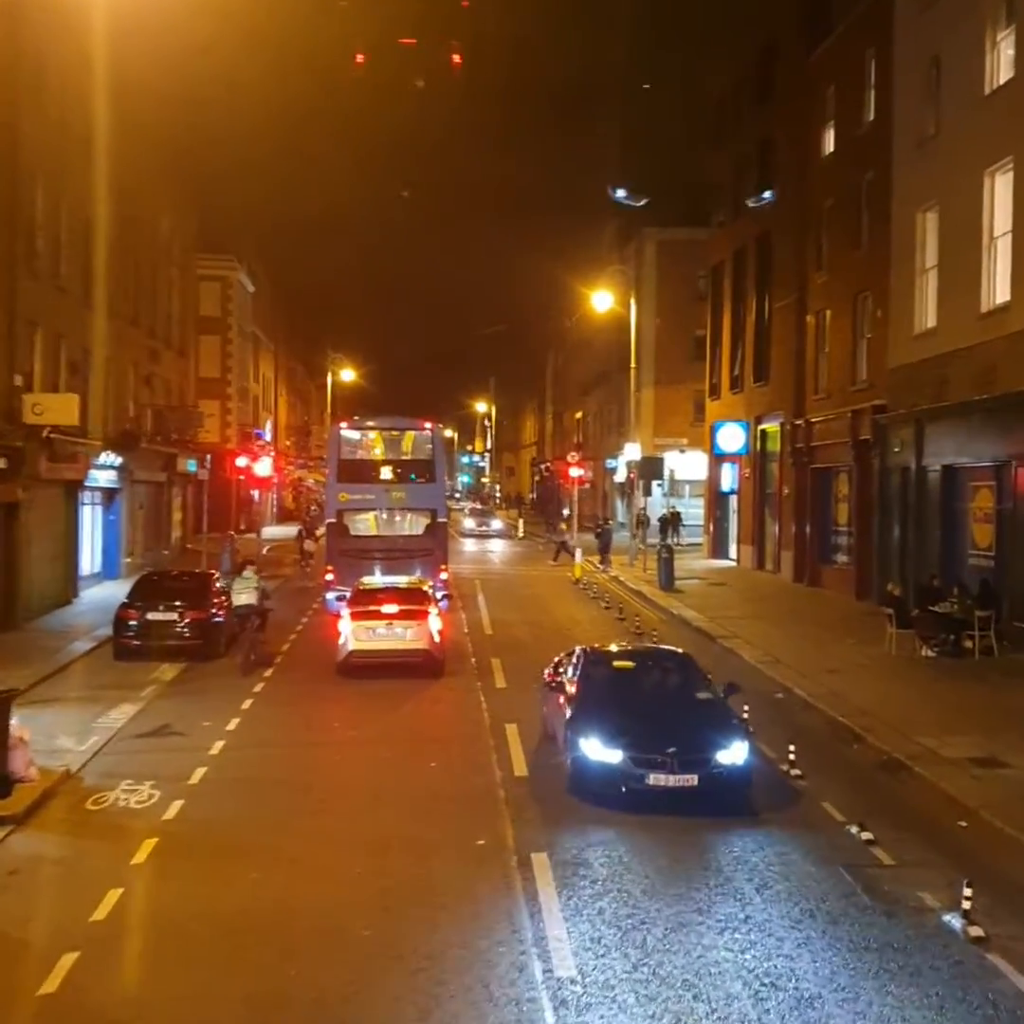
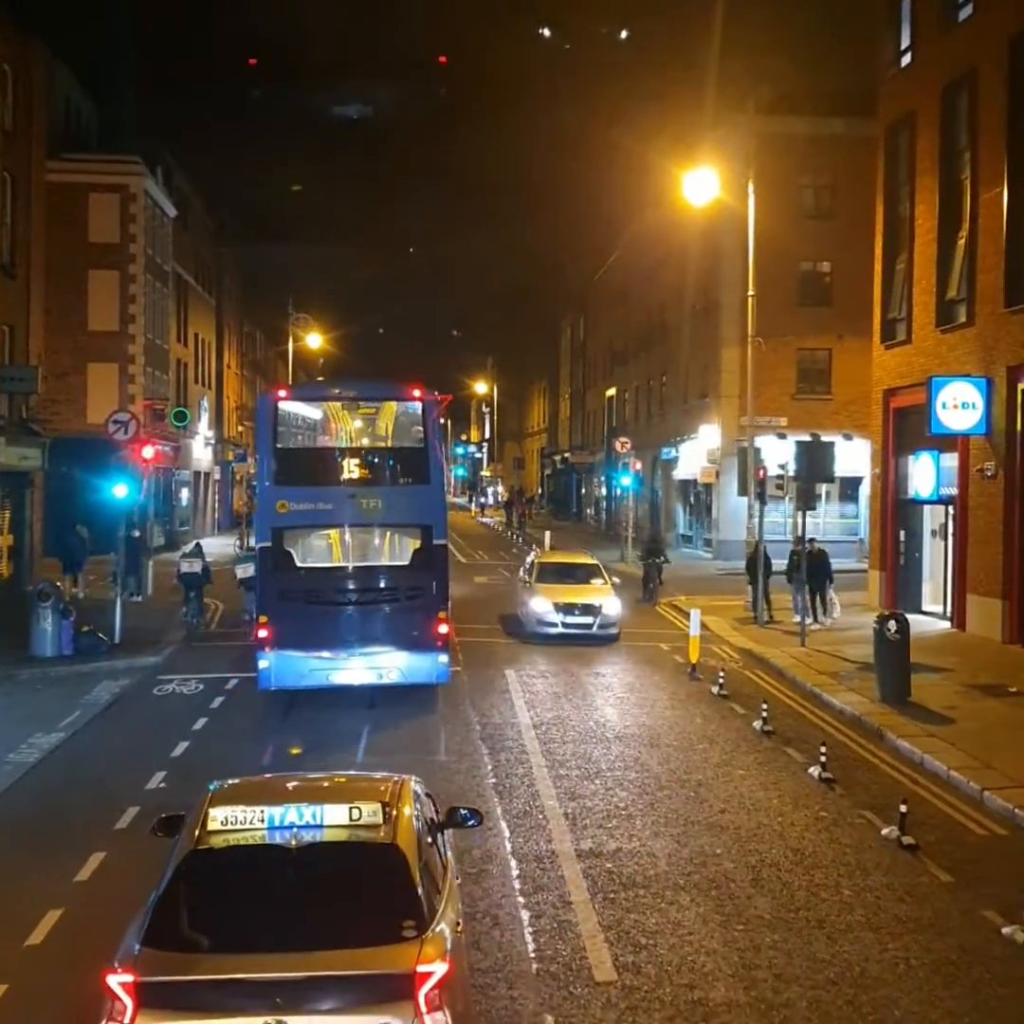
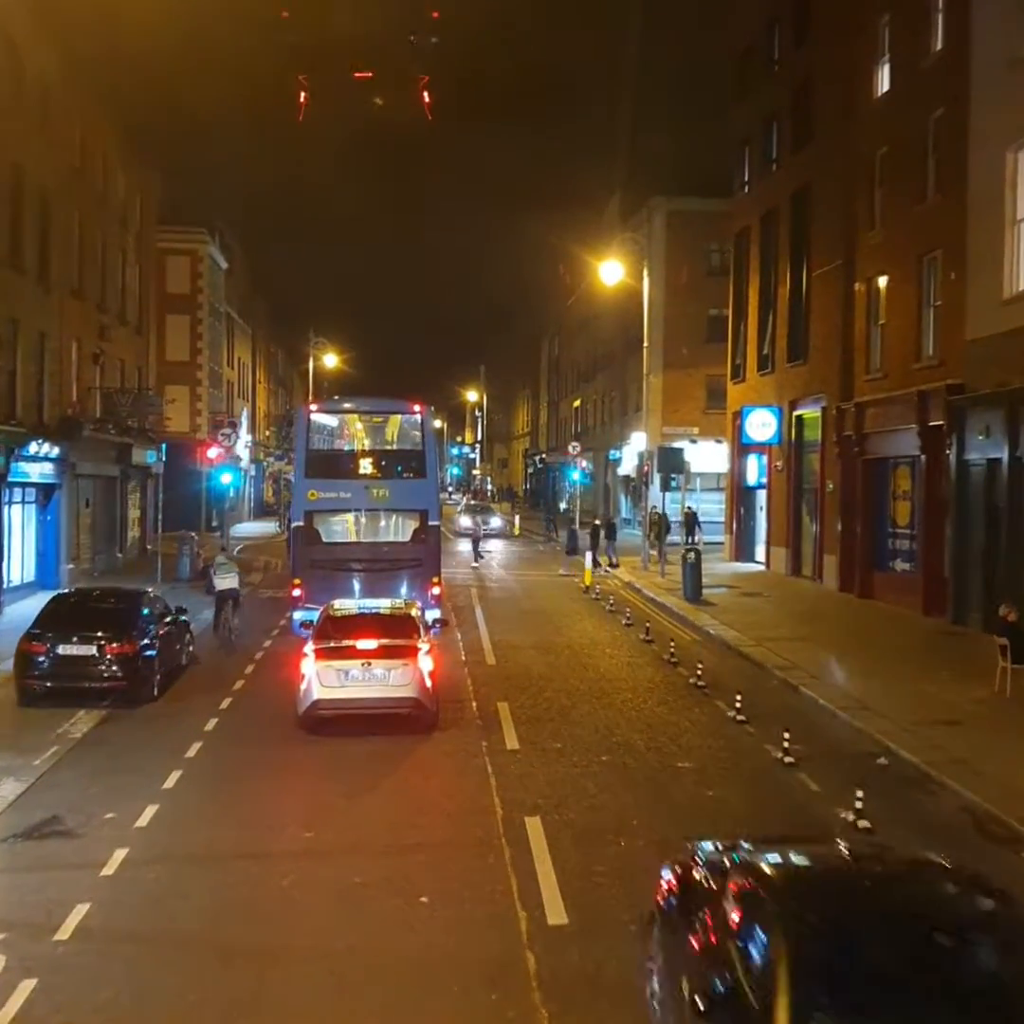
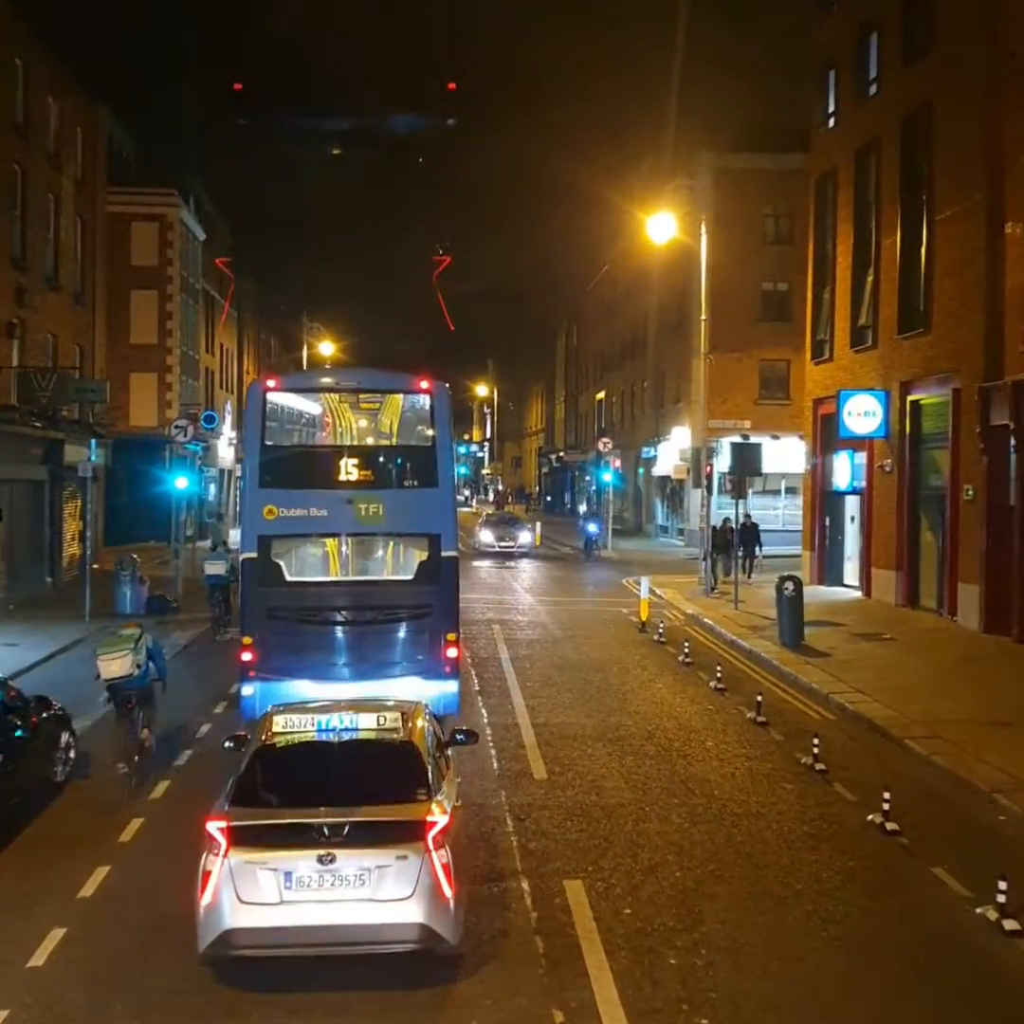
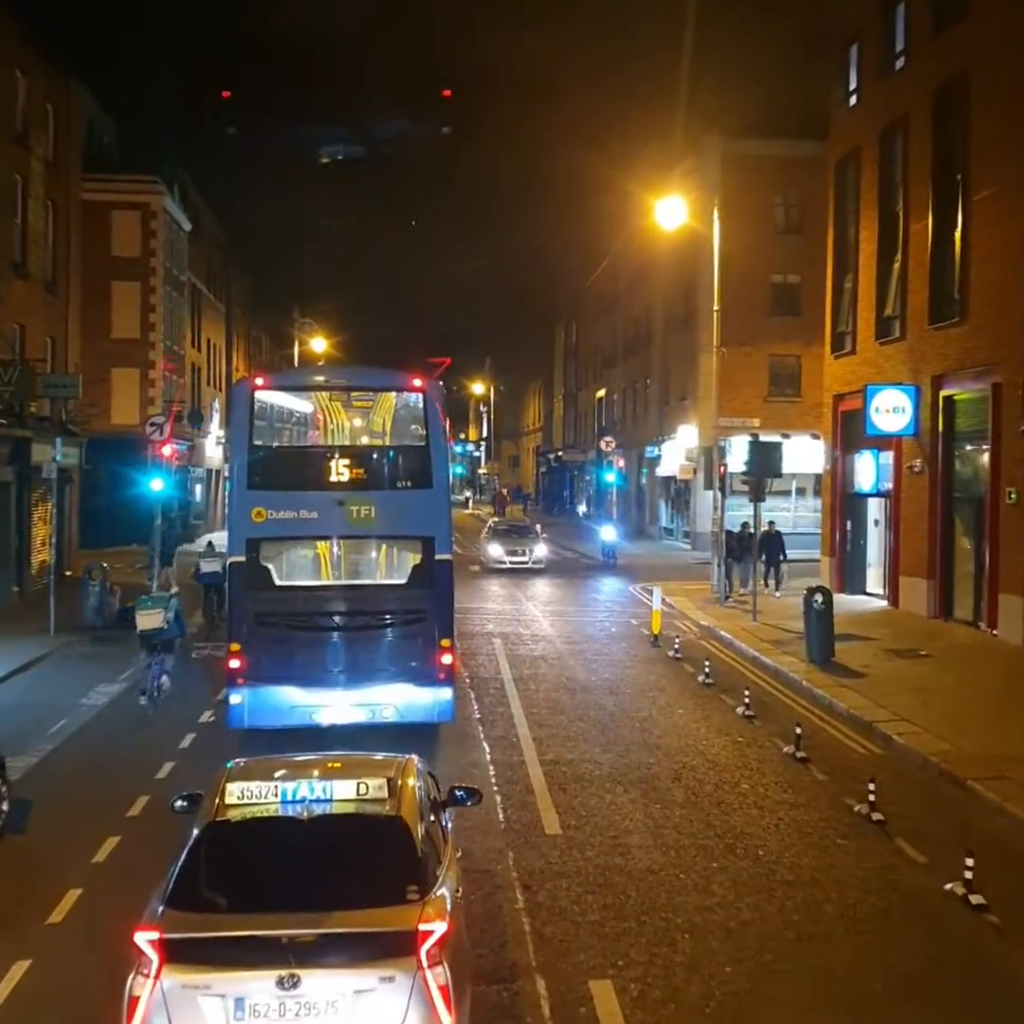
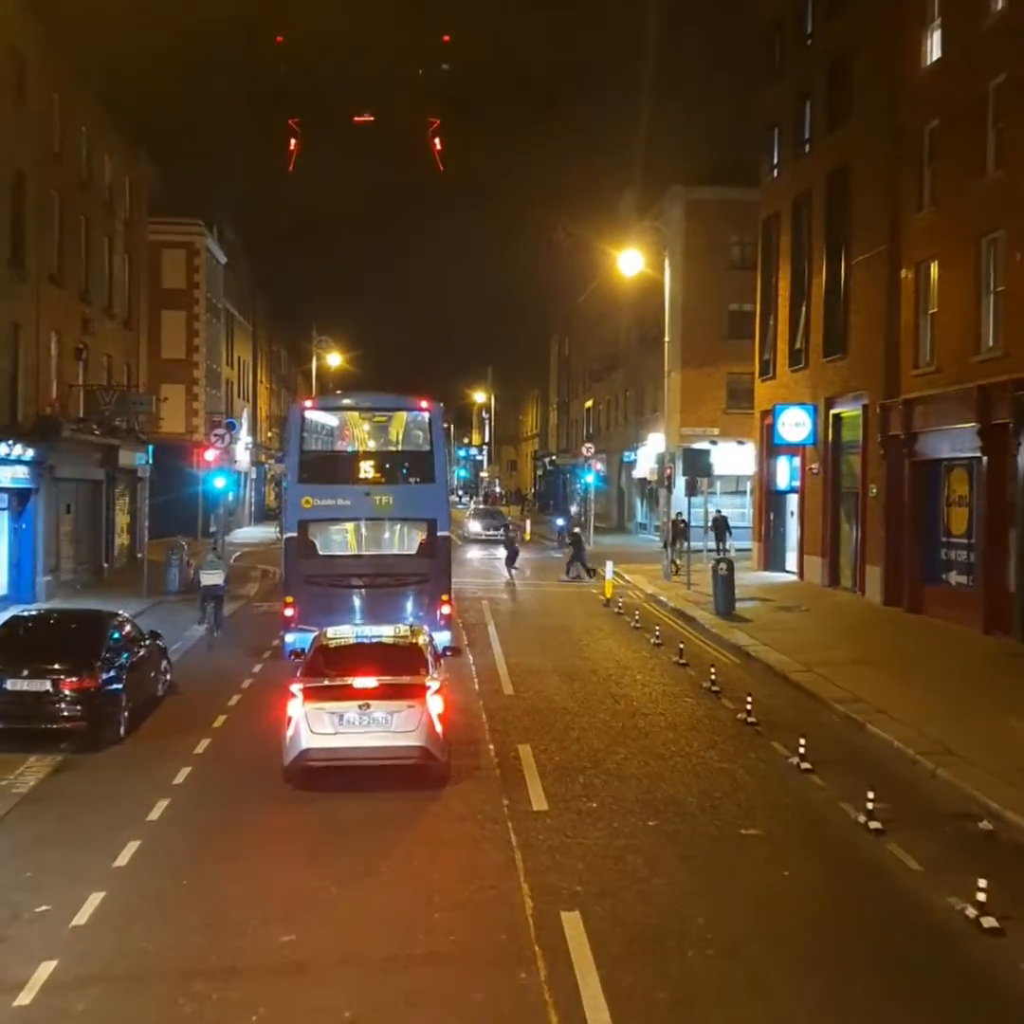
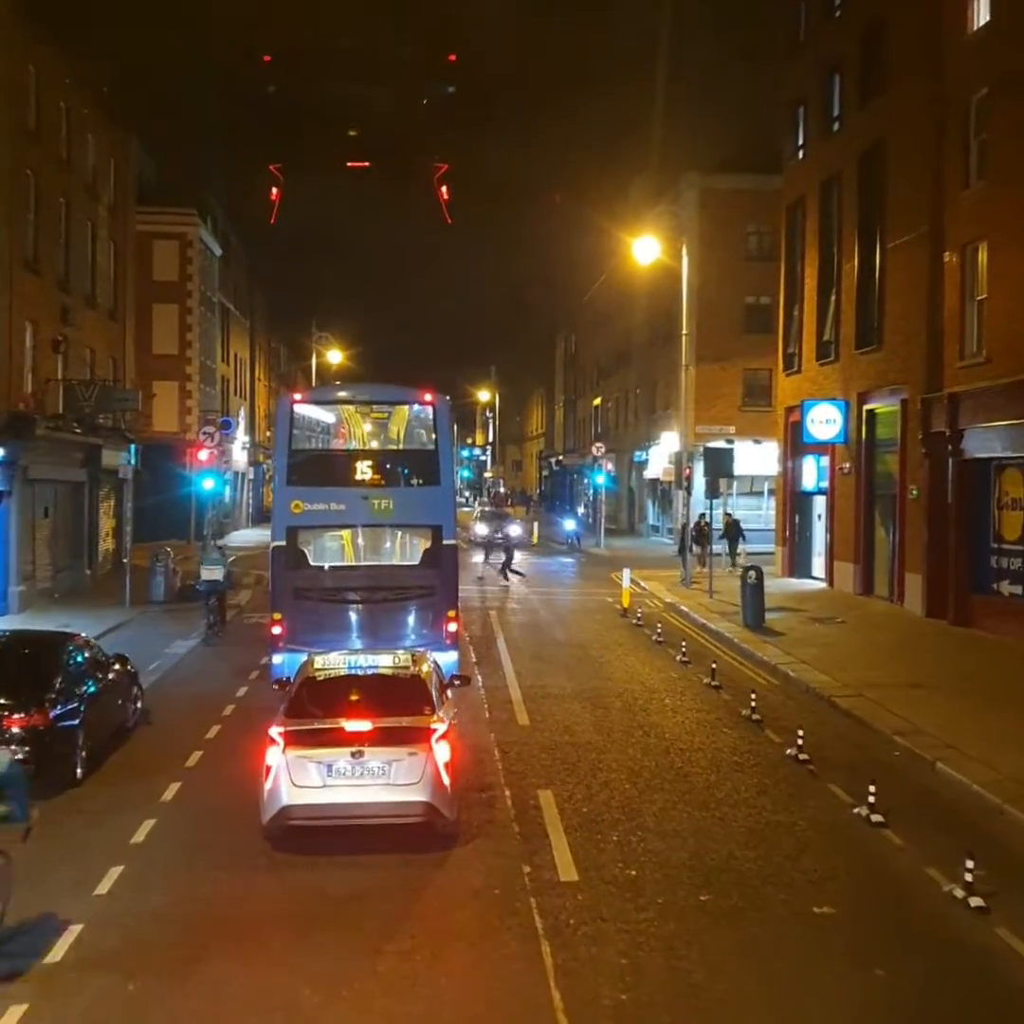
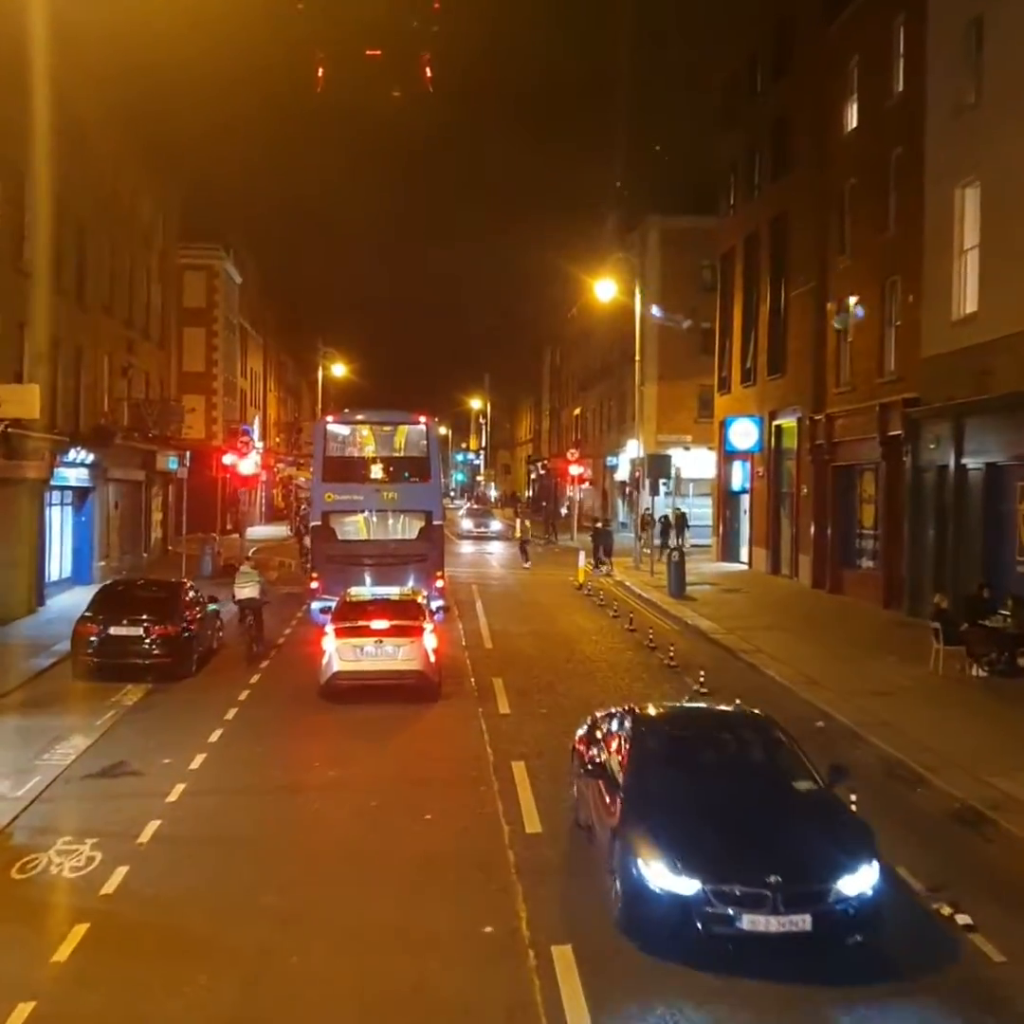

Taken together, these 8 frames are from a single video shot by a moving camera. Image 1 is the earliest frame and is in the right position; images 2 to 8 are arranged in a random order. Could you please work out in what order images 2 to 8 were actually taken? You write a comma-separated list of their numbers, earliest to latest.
8, 3, 6, 7, 4, 5, 2
